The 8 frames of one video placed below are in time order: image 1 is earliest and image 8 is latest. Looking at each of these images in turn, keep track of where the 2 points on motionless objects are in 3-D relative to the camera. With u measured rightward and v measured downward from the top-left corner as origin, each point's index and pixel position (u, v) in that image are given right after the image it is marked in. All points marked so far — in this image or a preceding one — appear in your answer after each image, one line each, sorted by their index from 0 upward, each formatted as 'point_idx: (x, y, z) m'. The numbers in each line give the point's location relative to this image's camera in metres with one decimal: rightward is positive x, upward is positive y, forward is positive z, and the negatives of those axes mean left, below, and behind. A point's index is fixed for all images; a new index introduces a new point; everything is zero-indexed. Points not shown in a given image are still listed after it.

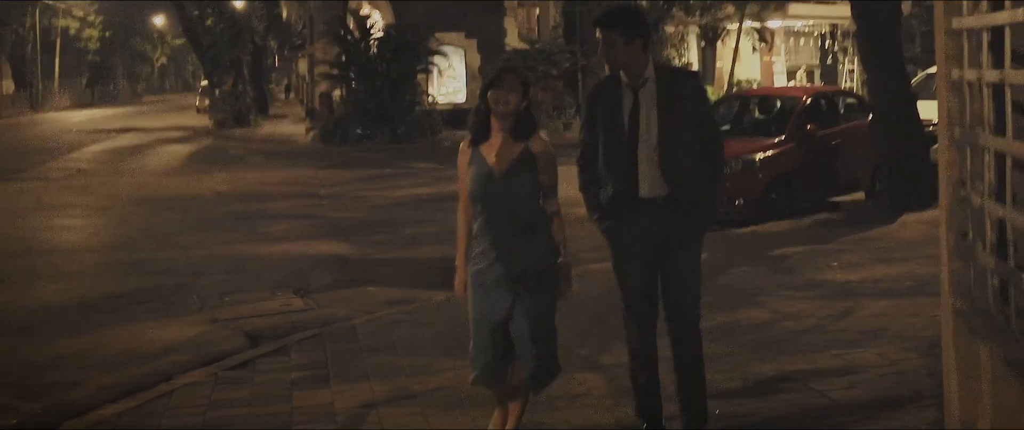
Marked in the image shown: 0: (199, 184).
0: (-5.1, +0.5, +19.1) m
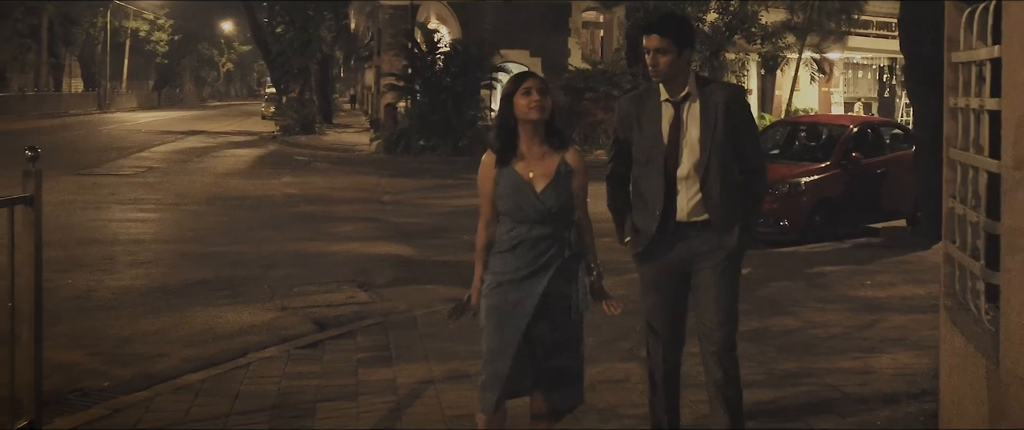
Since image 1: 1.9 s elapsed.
0: (-4.2, +0.5, +20.0) m
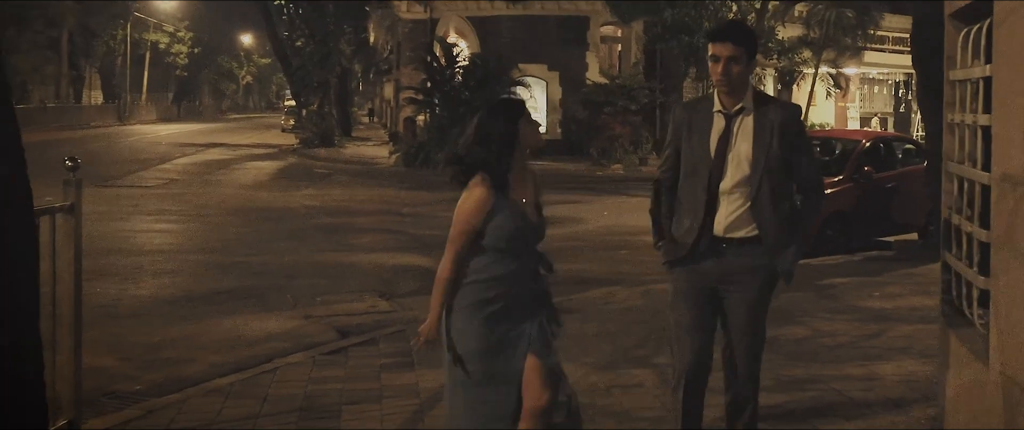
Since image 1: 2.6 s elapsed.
0: (-3.9, +0.3, +20.3) m
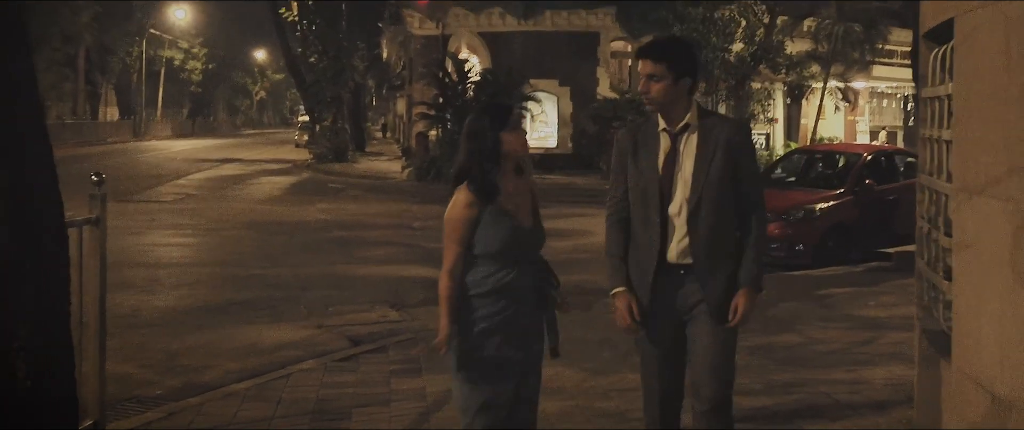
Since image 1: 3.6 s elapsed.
0: (-3.7, 0.0, +20.7) m
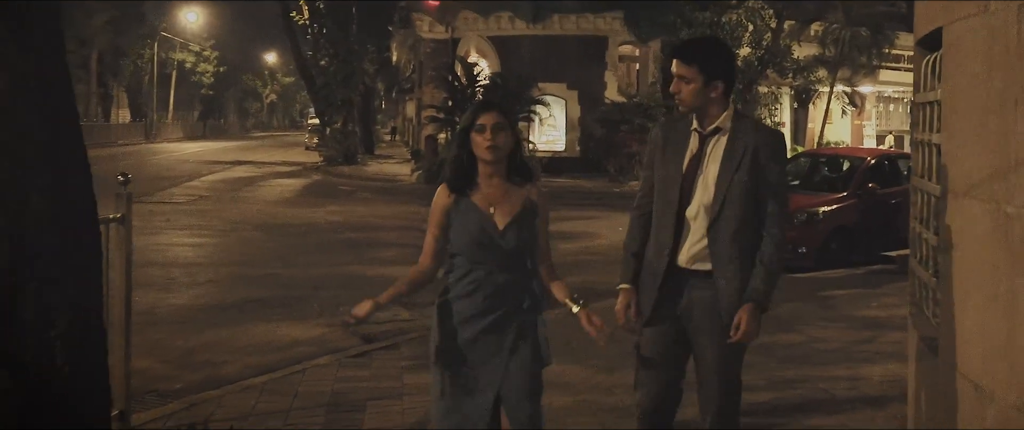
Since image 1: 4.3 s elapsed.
0: (-3.6, 0.0, +20.9) m
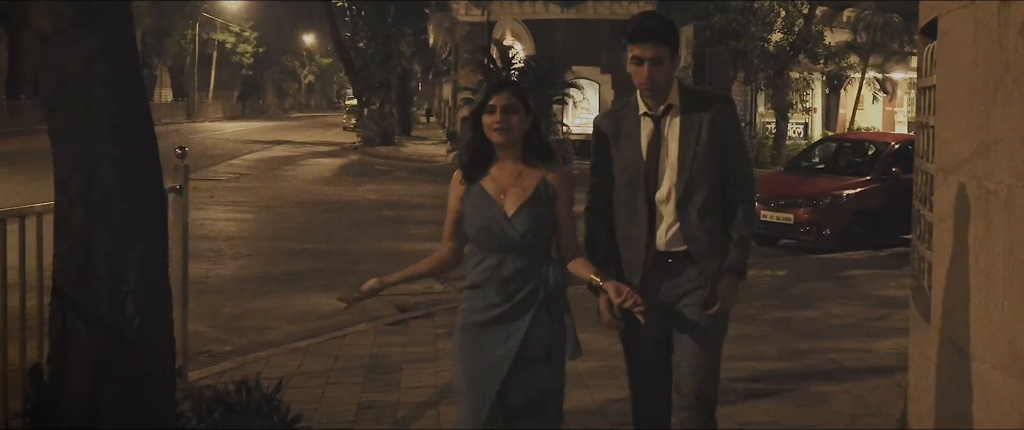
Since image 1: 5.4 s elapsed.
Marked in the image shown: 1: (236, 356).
0: (-3.0, +0.4, +21.5) m
1: (-1.8, -0.9, +7.8) m
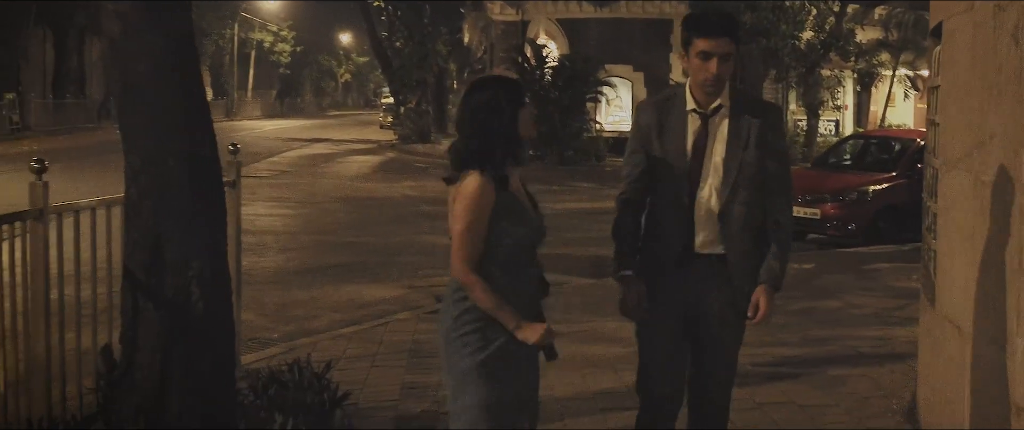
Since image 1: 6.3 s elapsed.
0: (-2.3, +0.5, +22.0) m
1: (-1.6, -0.9, +8.3) m
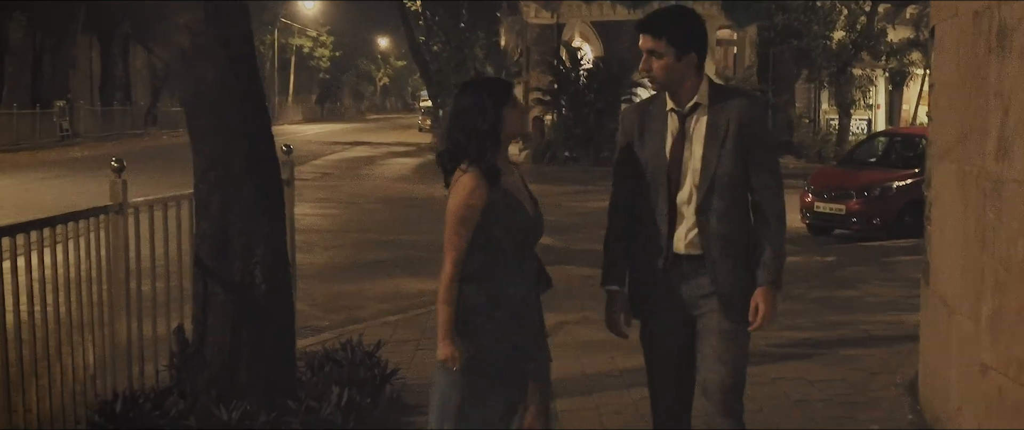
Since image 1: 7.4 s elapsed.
0: (-1.6, +0.5, +22.6) m
1: (-1.3, -0.9, +8.9) m
